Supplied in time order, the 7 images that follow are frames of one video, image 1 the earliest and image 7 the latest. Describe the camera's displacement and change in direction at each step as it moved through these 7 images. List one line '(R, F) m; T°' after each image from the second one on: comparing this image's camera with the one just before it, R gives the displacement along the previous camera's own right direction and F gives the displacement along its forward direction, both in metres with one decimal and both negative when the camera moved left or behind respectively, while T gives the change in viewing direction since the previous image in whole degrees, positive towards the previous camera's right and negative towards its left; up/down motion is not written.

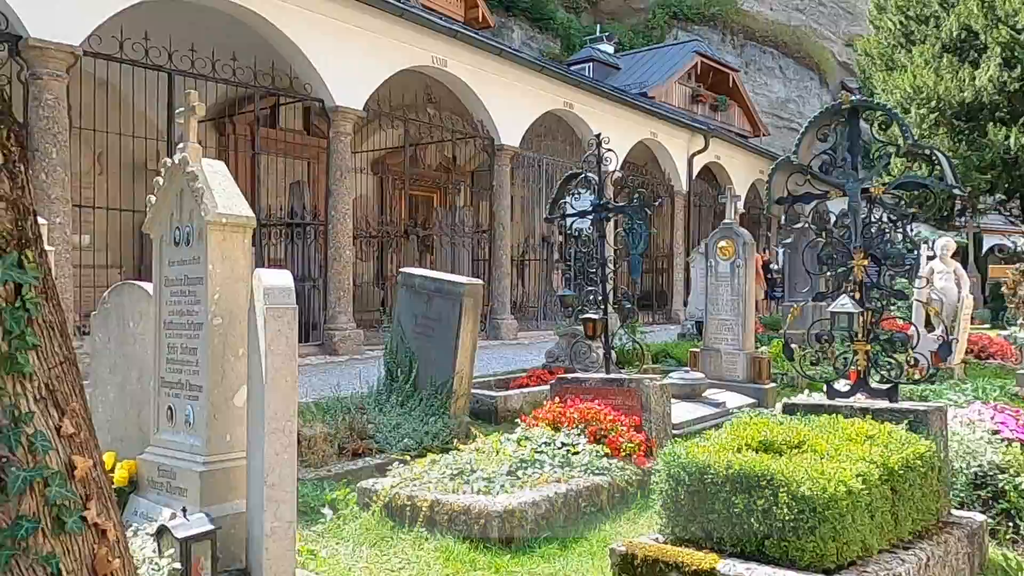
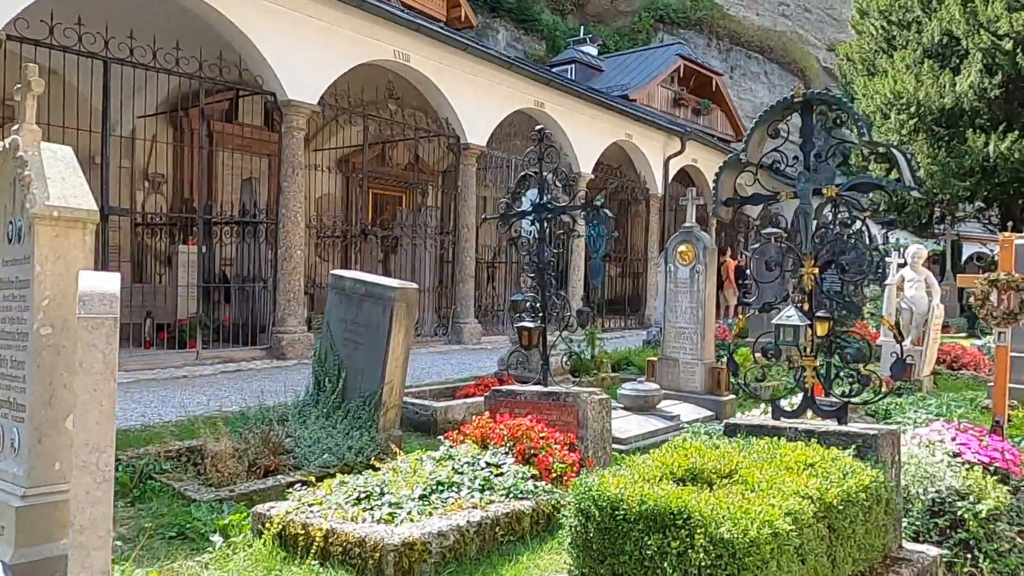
(+0.4, +0.4) m; +1°
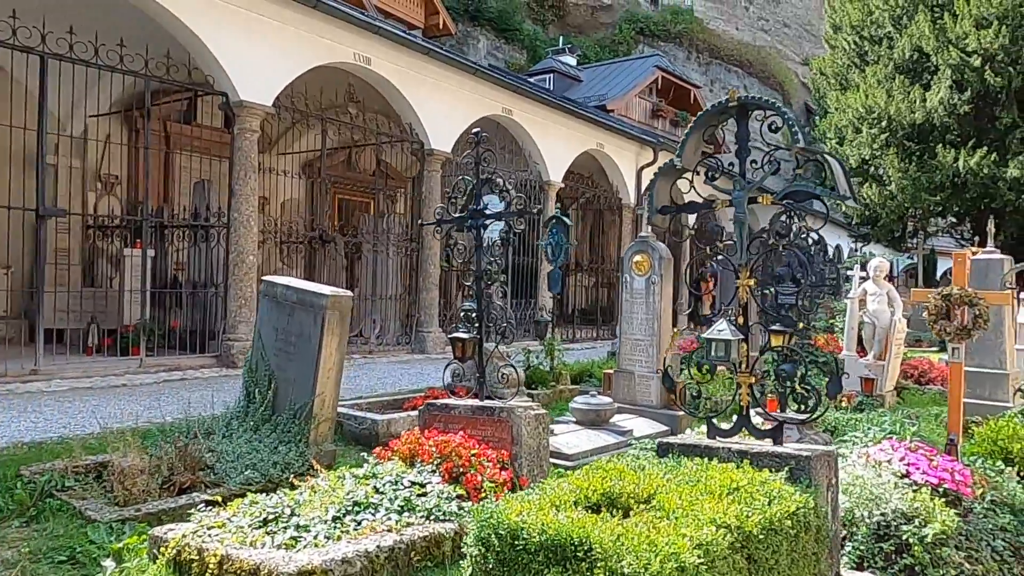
(+0.3, +0.2) m; +1°
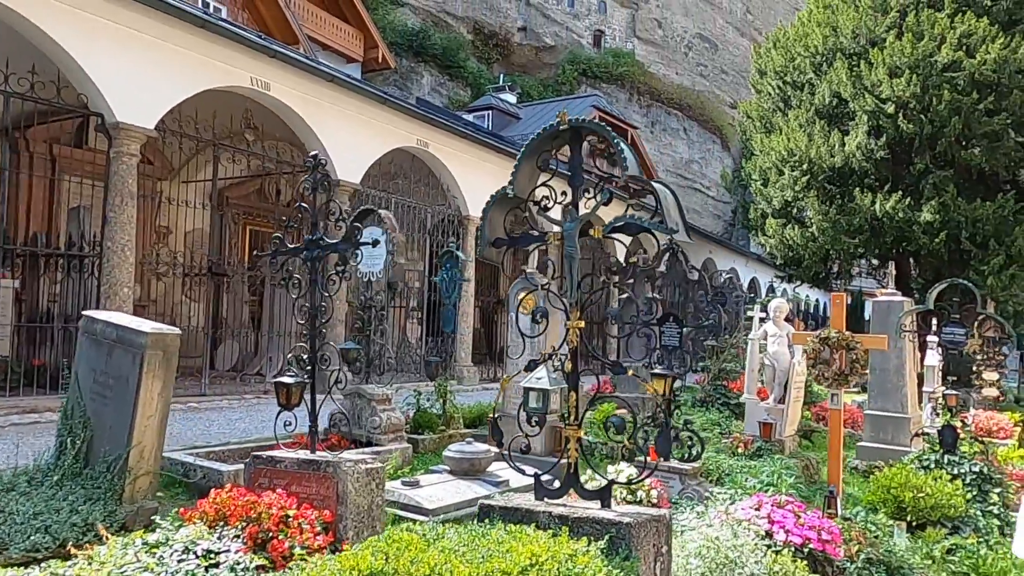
(+0.7, +0.4) m; +4°
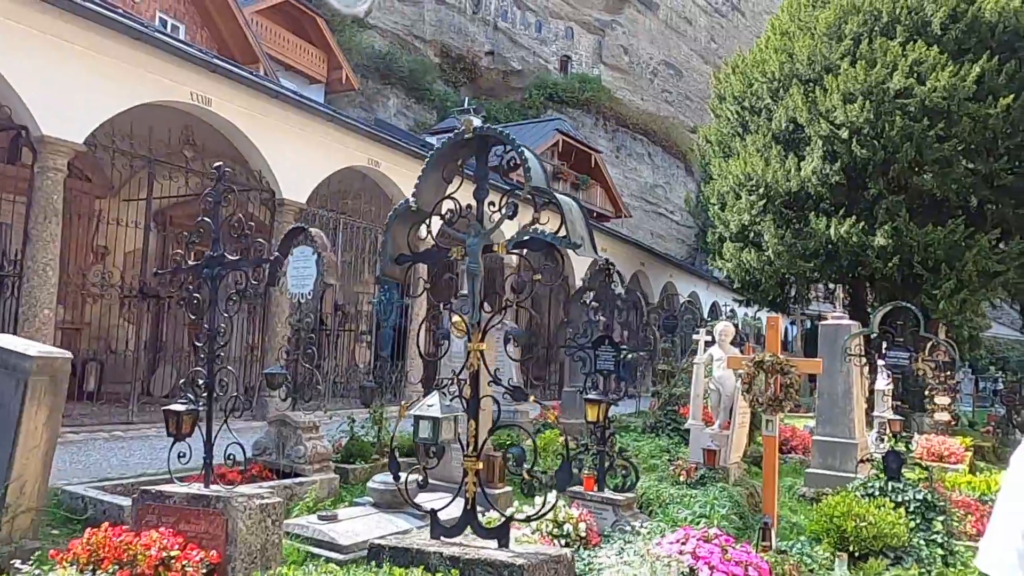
(+0.3, +0.2) m; +2°
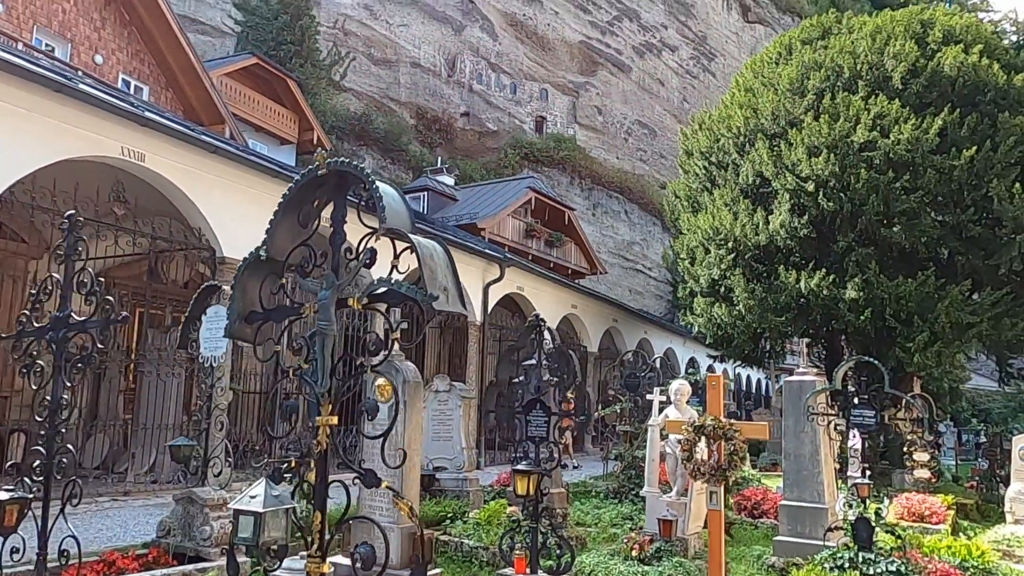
(+0.5, +0.5) m; +1°
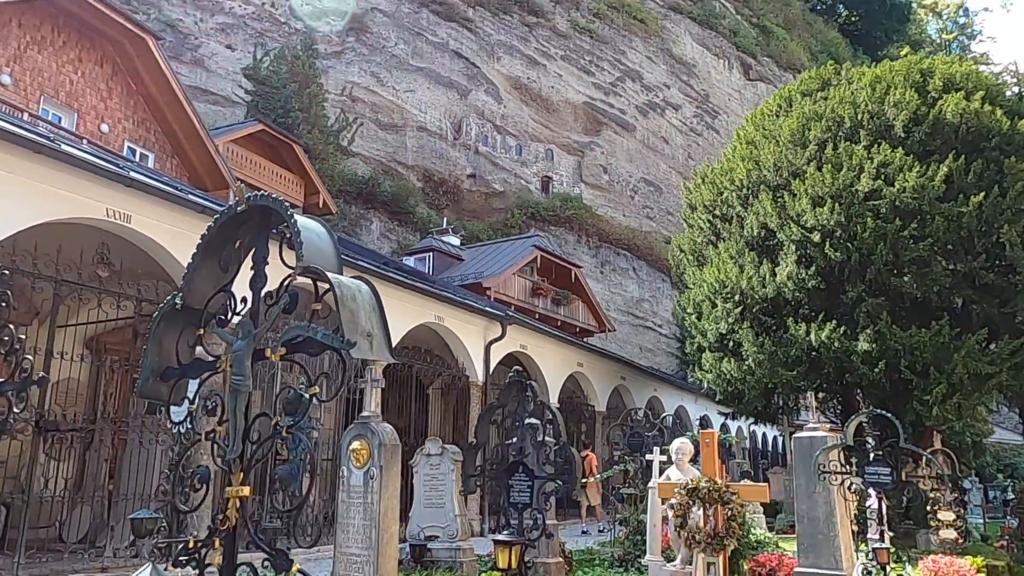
(+0.2, +0.4) m; -1°
